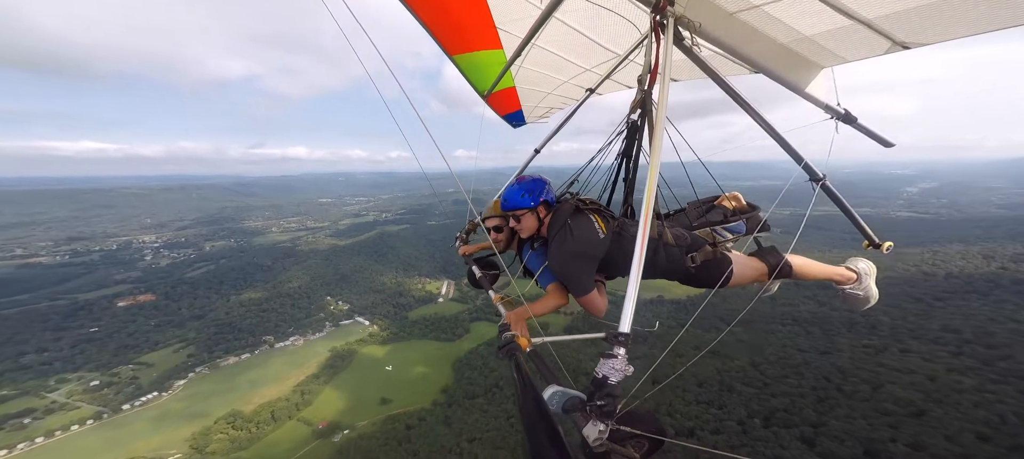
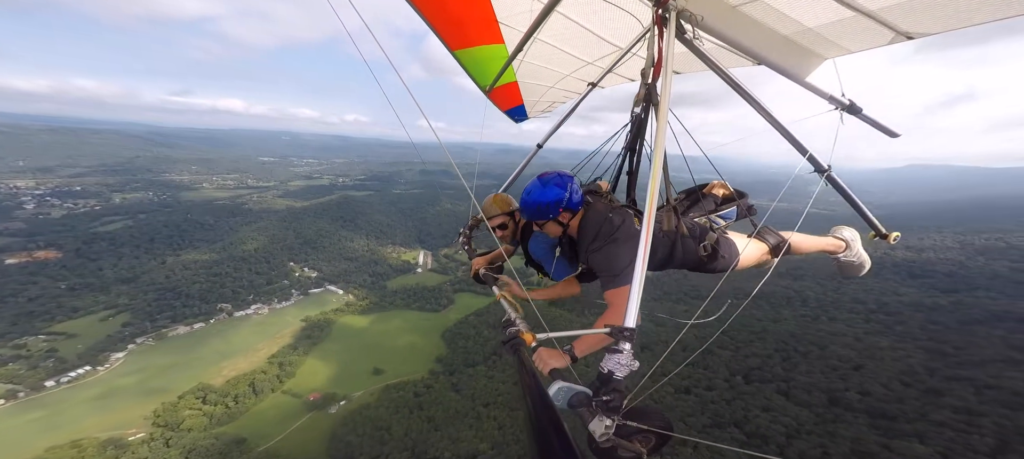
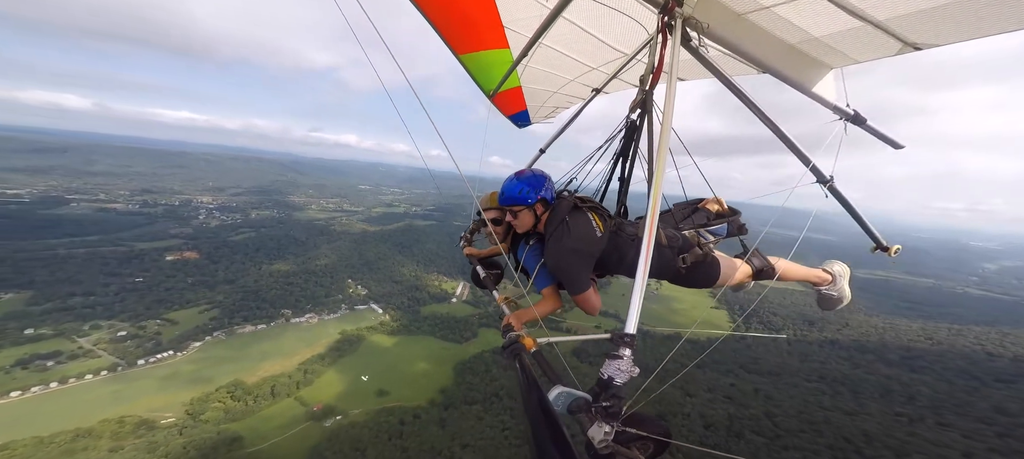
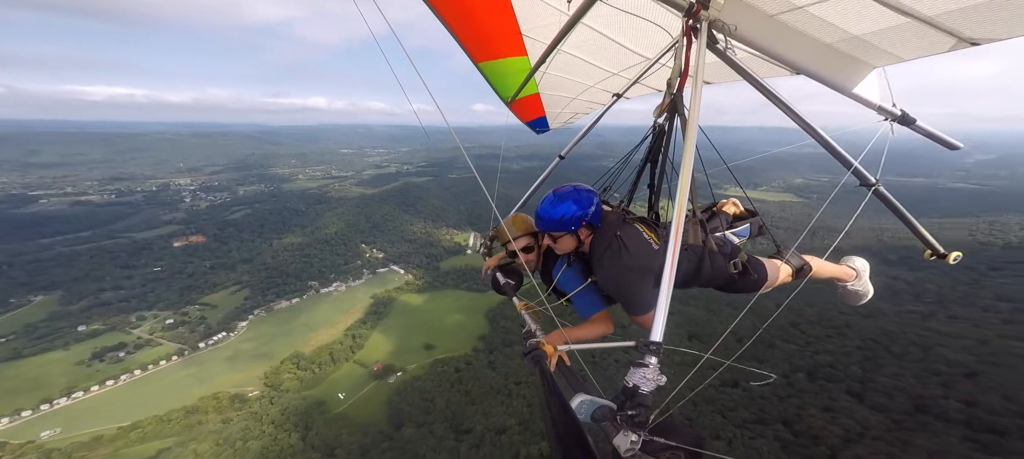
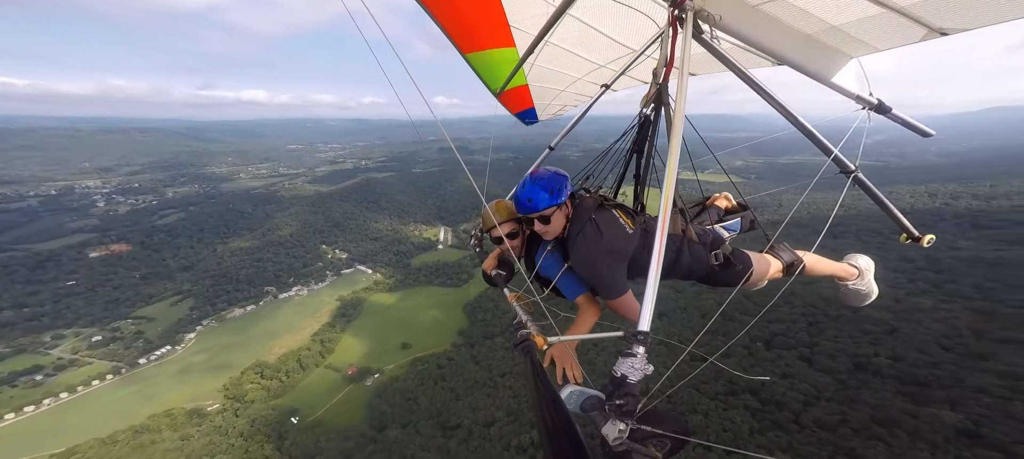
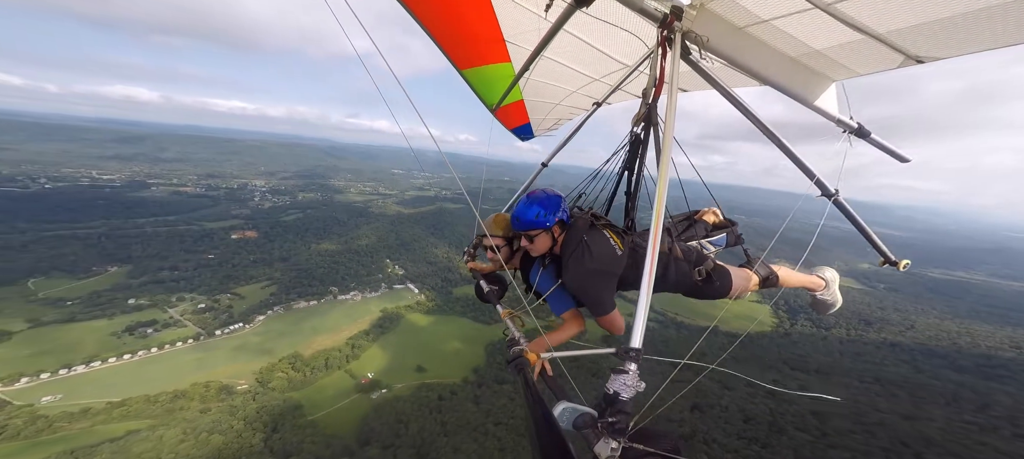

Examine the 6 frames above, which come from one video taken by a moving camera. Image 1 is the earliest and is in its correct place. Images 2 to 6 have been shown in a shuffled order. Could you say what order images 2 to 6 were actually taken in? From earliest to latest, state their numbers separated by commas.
3, 6, 4, 5, 2
